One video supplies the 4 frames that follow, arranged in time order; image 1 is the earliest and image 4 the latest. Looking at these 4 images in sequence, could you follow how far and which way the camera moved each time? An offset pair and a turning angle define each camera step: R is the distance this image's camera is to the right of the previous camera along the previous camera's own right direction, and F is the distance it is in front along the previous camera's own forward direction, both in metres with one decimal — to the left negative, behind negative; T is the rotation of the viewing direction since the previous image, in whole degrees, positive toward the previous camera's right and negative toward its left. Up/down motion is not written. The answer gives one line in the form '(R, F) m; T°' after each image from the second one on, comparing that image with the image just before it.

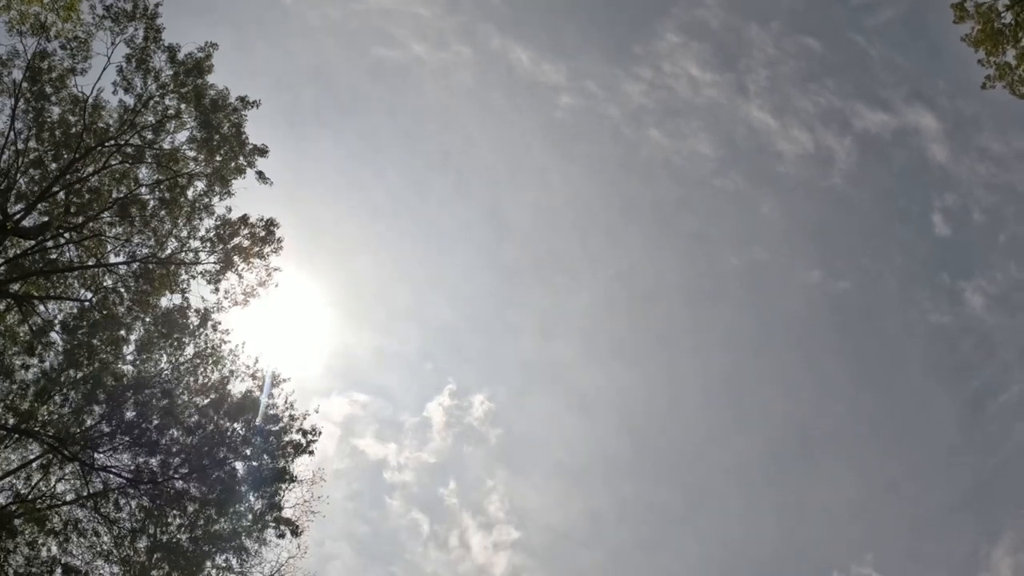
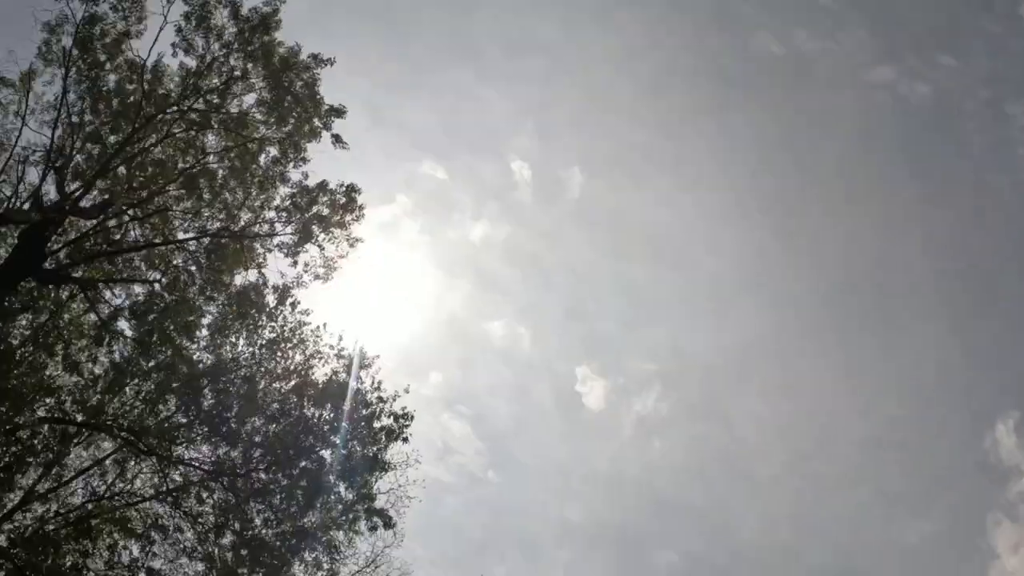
(-0.2, +2.0) m; -8°
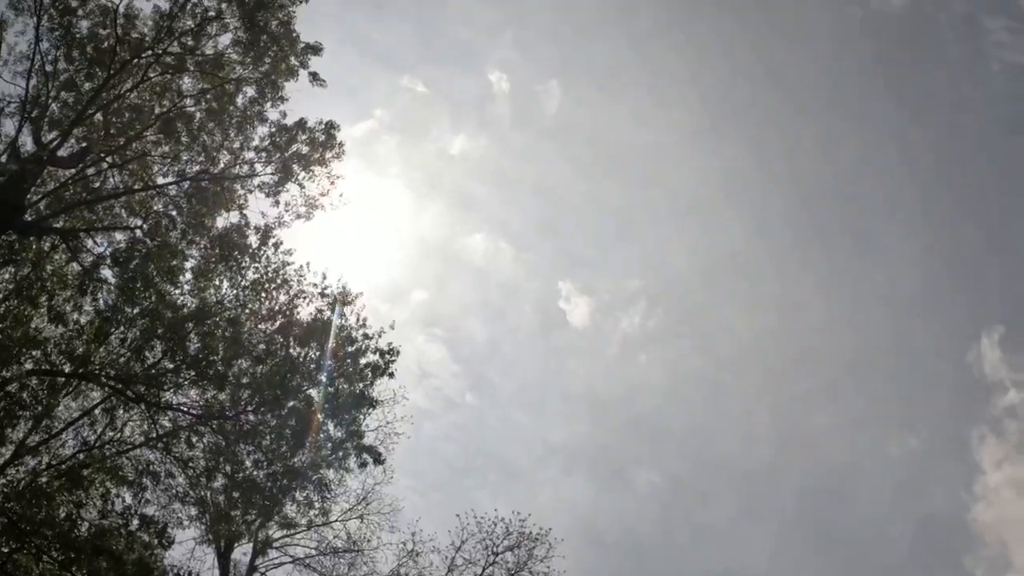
(+0.4, -0.2) m; 0°
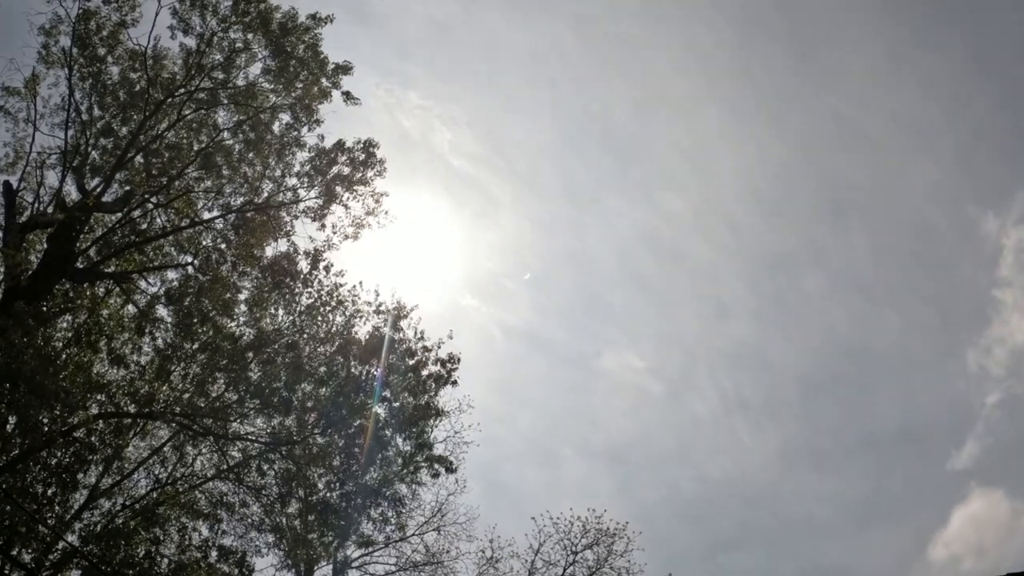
(-0.1, +0.5) m; -4°
